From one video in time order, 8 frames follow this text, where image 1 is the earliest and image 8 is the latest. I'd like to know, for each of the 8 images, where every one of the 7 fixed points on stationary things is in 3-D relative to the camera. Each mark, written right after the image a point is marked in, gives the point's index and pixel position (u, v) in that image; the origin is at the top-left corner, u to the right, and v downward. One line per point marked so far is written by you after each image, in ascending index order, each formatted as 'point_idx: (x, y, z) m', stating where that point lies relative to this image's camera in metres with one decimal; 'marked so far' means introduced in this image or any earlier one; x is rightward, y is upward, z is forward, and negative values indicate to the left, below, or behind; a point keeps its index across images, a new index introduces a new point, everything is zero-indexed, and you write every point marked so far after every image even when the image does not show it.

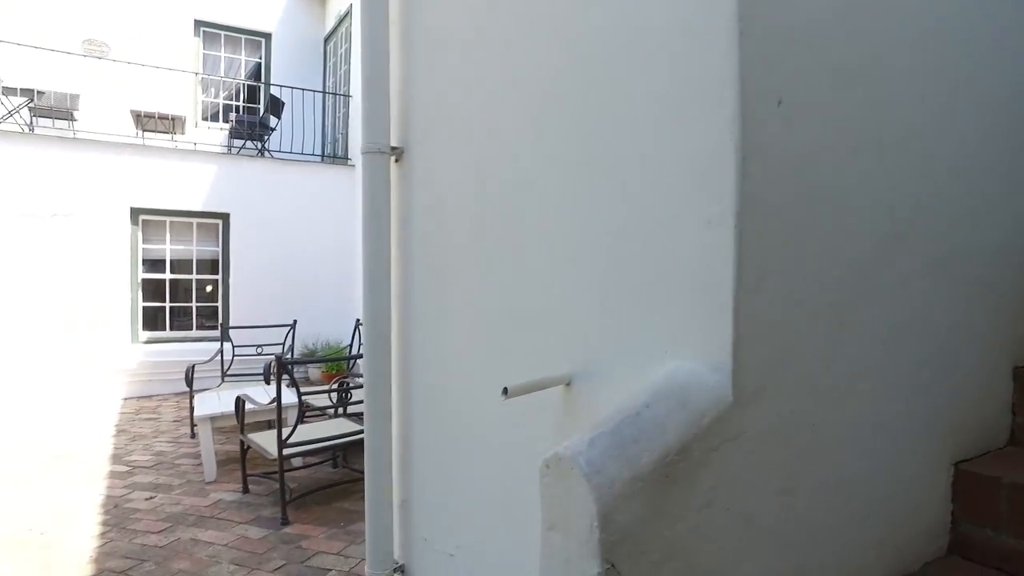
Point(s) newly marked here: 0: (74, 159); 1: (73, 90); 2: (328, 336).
0: (-4.7, +1.4, +7.3) m
1: (-5.1, +2.3, +8.0) m
2: (-2.2, -0.6, +8.5) m
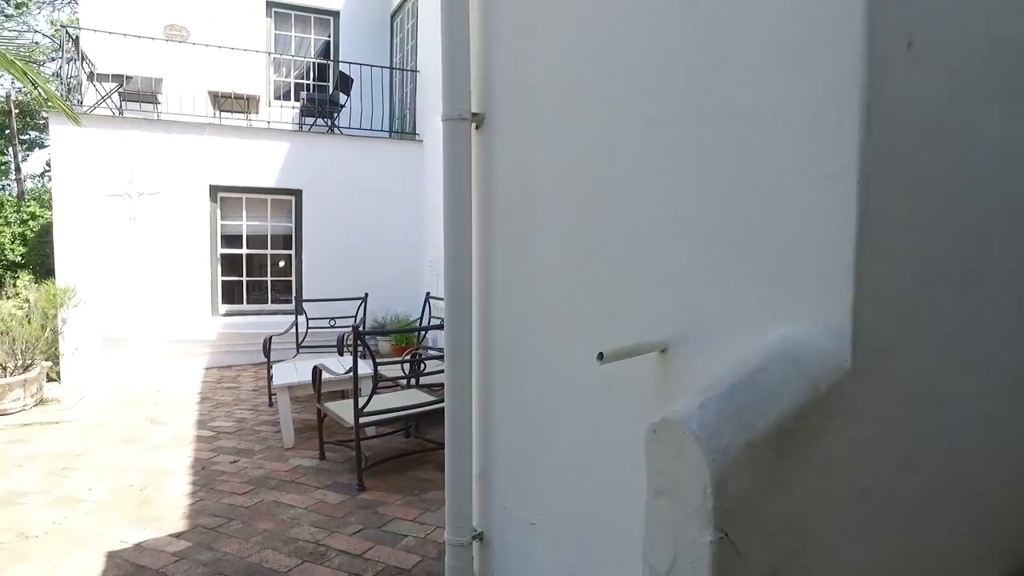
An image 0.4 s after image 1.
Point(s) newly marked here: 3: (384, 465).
0: (-3.9, +1.7, +7.6) m
1: (-4.3, +2.6, +8.3) m
2: (-1.4, -0.3, +8.6) m
3: (-0.7, -1.0, +3.9) m
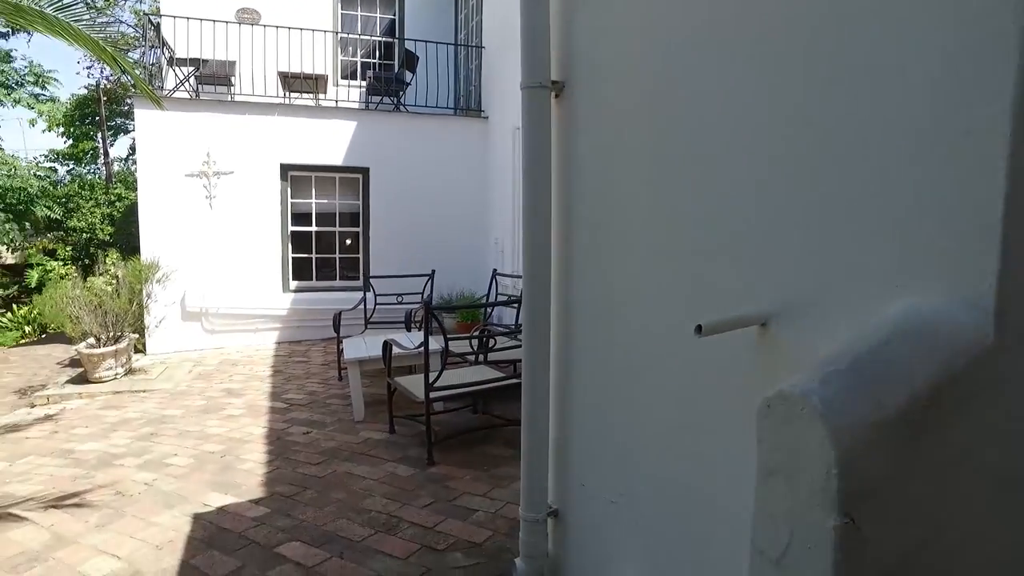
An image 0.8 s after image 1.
0: (-3.2, +1.9, +7.8) m
1: (-3.5, +2.9, +8.5) m
2: (-0.6, 0.0, +8.7) m
3: (-0.3, -0.9, +3.9) m
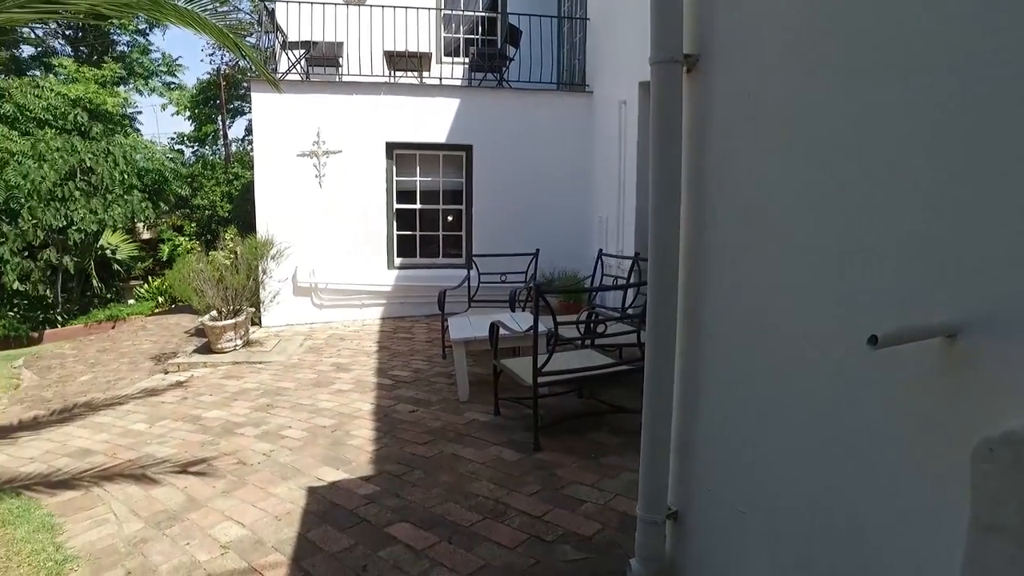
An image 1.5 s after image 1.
0: (-2.0, +2.2, +8.0) m
1: (-2.2, +3.2, +8.7) m
2: (+0.7, +0.3, +8.6) m
3: (+0.3, -0.8, +3.9) m
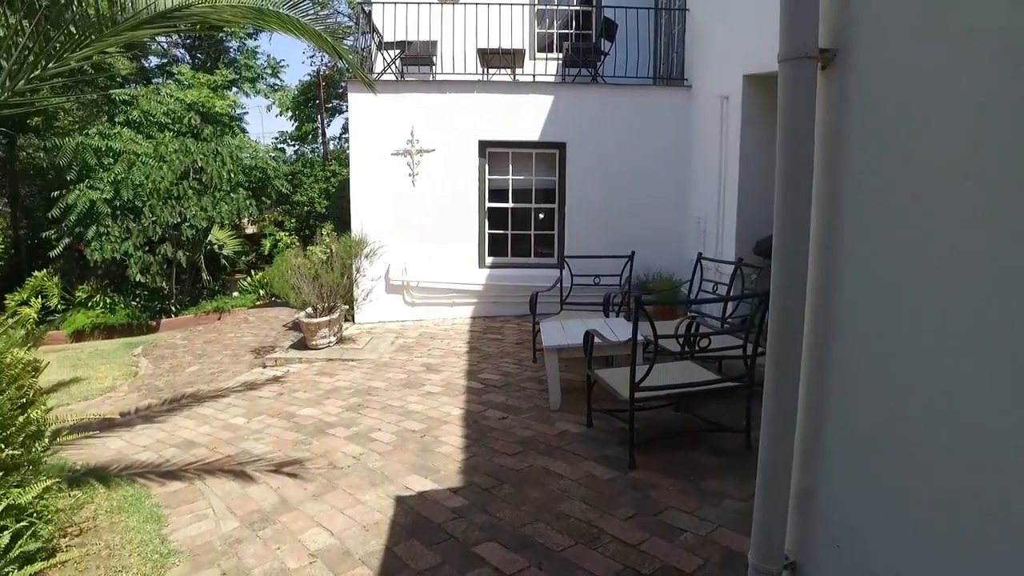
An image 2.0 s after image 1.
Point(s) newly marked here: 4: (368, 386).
0: (-0.9, +2.2, +8.0) m
1: (-1.0, +3.2, +8.8) m
2: (+1.8, +0.2, +8.2) m
3: (+0.8, -0.8, +3.6) m
4: (-1.2, -0.8, +5.6) m
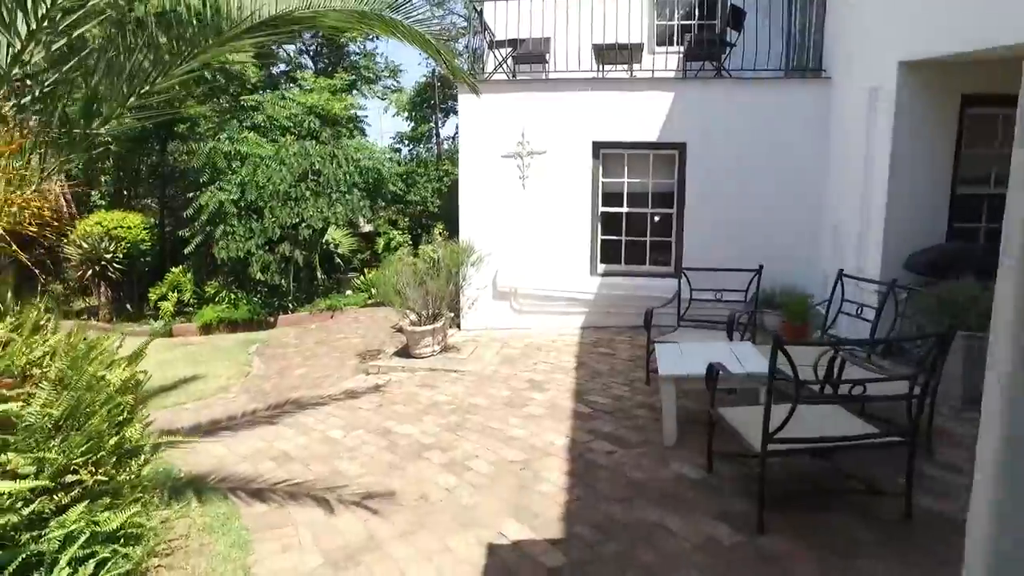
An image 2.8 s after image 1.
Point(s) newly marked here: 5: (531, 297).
0: (+0.4, +2.1, +7.7) m
1: (+0.4, +3.1, +8.4) m
2: (+3.0, +0.1, +7.5) m
3: (+1.3, -1.0, +3.1) m
4: (-0.3, -0.9, +5.3) m
5: (+0.2, -0.1, +7.9) m
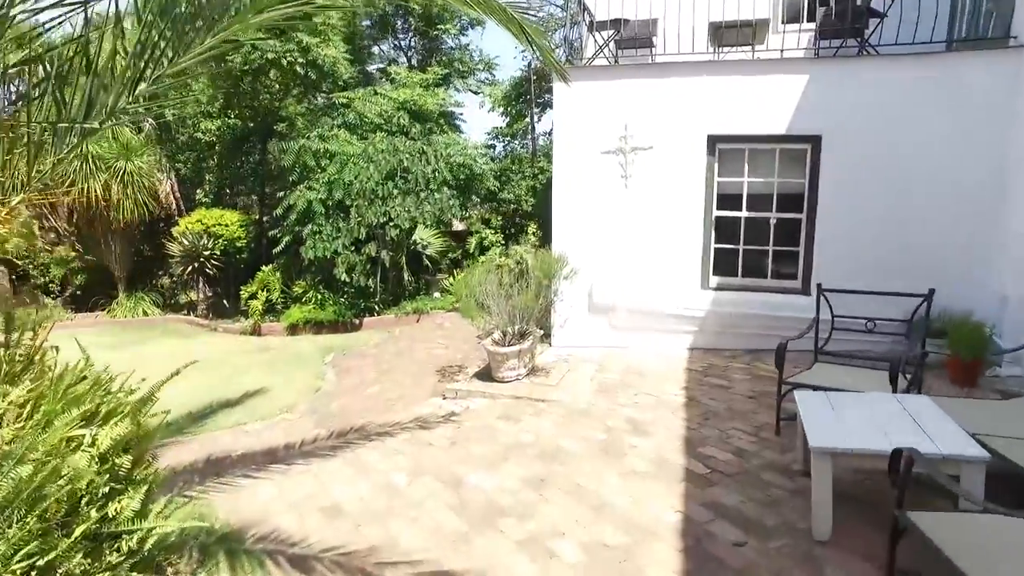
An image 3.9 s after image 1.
0: (+1.4, +2.0, +6.7) m
1: (+1.6, +3.0, +7.4) m
2: (+3.9, -0.1, +6.1) m
3: (+1.6, -1.1, +2.0) m
4: (+0.3, -1.0, +4.5) m
5: (+1.2, -0.3, +7.0) m
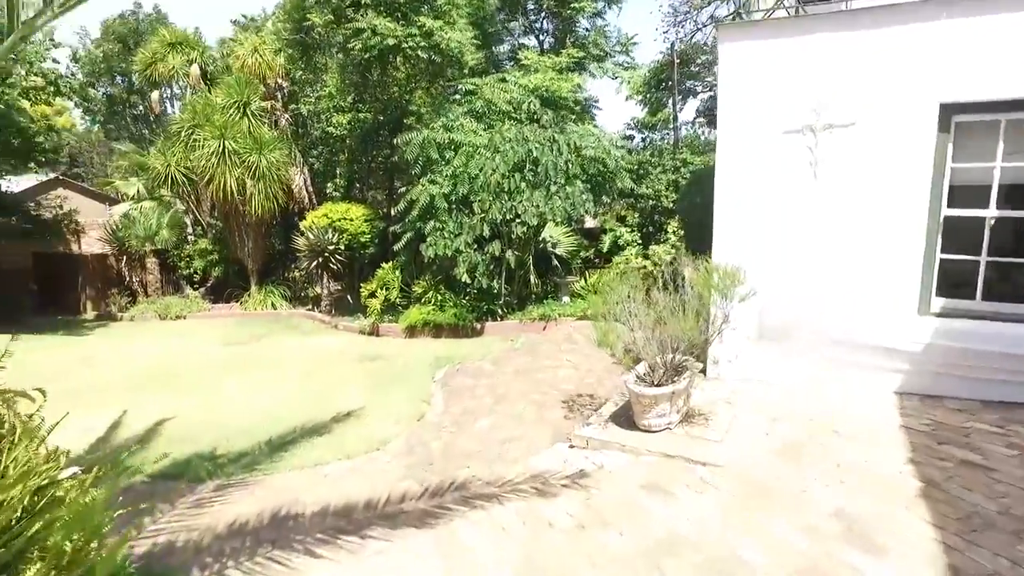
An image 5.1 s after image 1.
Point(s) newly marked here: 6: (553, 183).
0: (+2.5, +1.8, +4.9) m
1: (+2.9, +2.8, +5.6) m
2: (+4.9, -0.4, +3.9) m
3: (+1.8, -1.3, +0.4) m
4: (+1.0, -1.2, +3.0) m
5: (+2.3, -0.4, +5.3) m
6: (+0.7, +1.8, +11.4) m
